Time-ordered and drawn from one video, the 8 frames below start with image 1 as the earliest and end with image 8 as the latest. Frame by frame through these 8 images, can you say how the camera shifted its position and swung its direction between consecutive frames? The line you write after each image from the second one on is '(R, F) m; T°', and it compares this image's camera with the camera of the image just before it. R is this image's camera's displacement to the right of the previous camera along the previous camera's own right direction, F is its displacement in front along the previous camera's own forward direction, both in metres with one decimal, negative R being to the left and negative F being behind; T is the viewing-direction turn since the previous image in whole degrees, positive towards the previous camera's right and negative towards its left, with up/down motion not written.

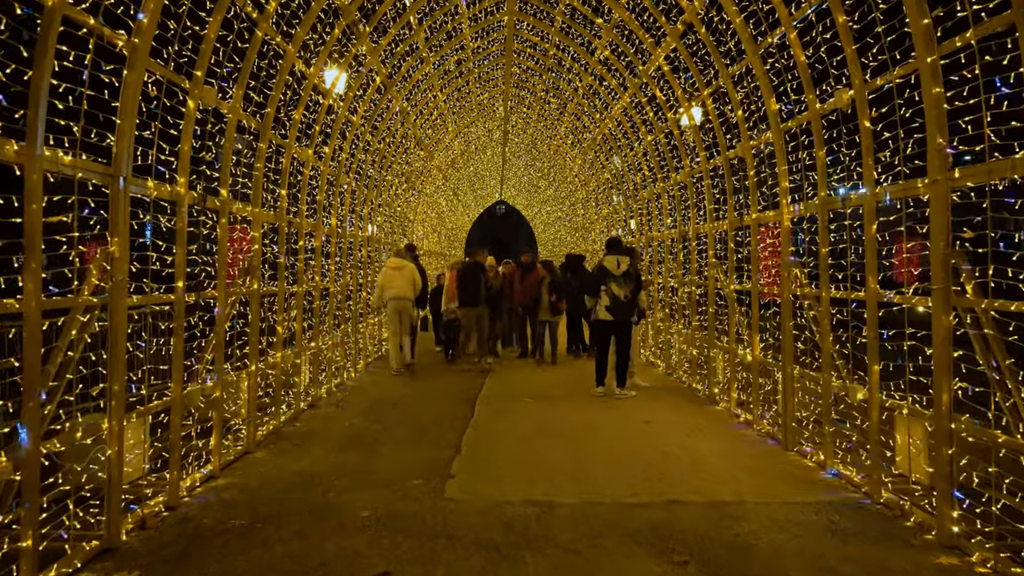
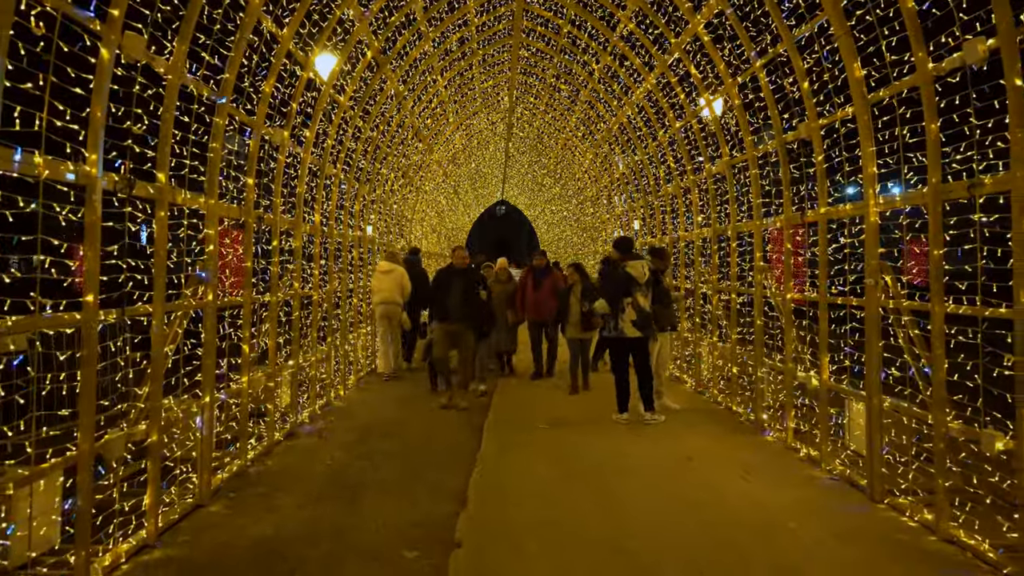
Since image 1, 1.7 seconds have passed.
(-0.1, +1.2) m; 0°
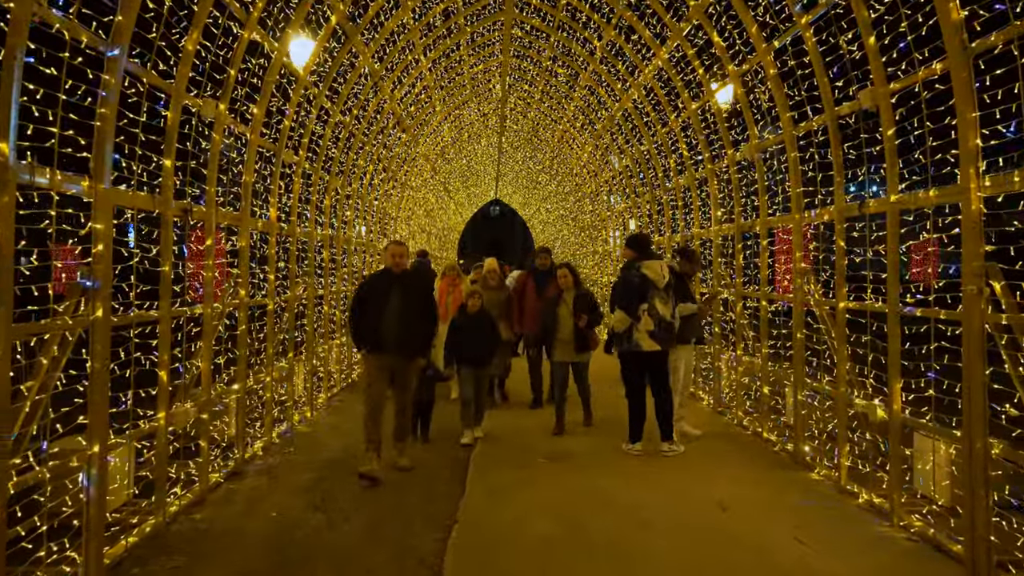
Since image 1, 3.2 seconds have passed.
(0.0, +1.1) m; 0°
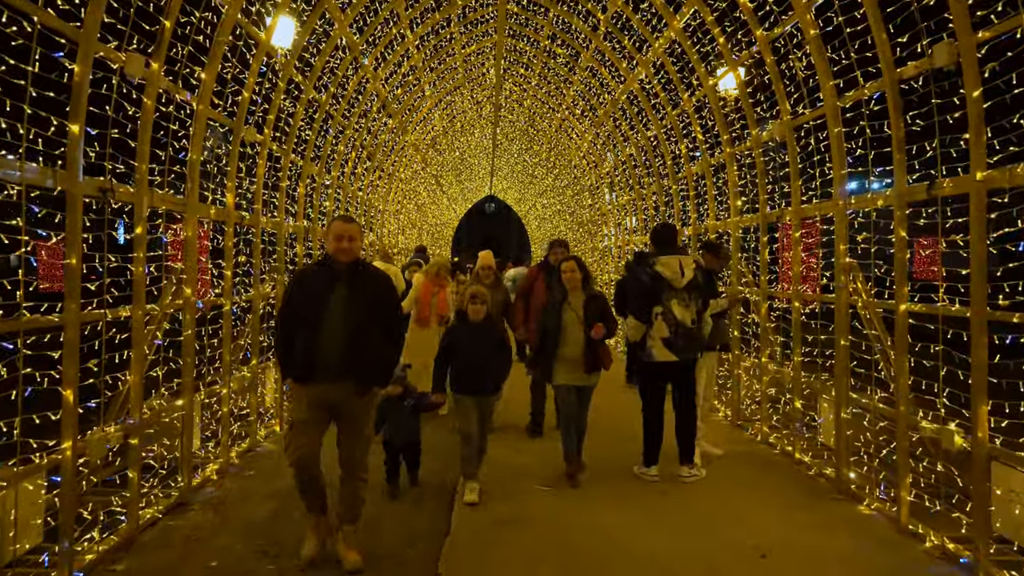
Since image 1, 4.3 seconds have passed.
(0.0, +0.8) m; 0°
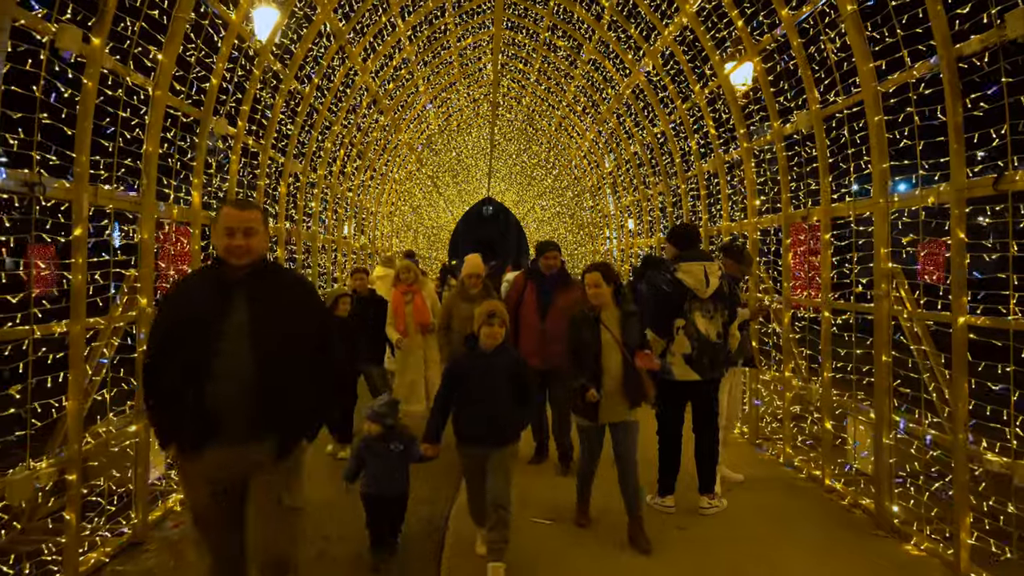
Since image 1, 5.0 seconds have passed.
(0.0, +0.6) m; 0°
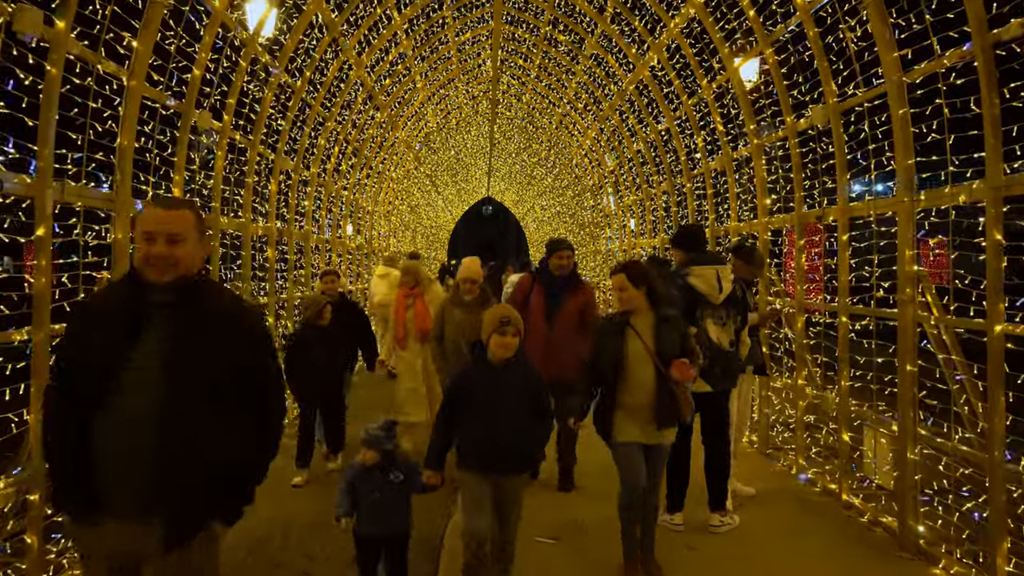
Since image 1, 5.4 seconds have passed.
(0.0, +0.3) m; 0°
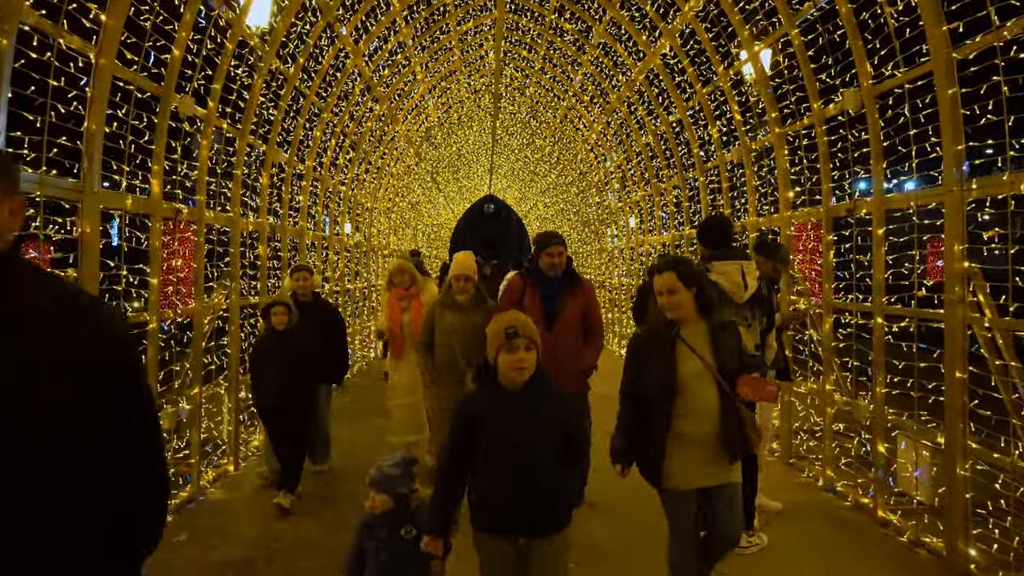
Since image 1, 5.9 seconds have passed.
(0.0, +0.4) m; 0°
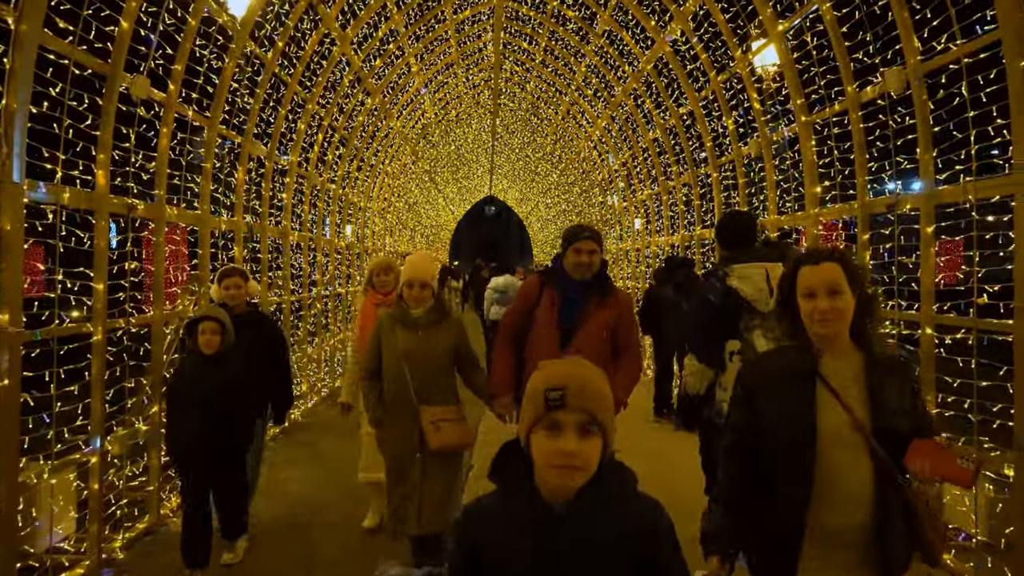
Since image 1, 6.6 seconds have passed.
(0.0, +0.5) m; 0°
